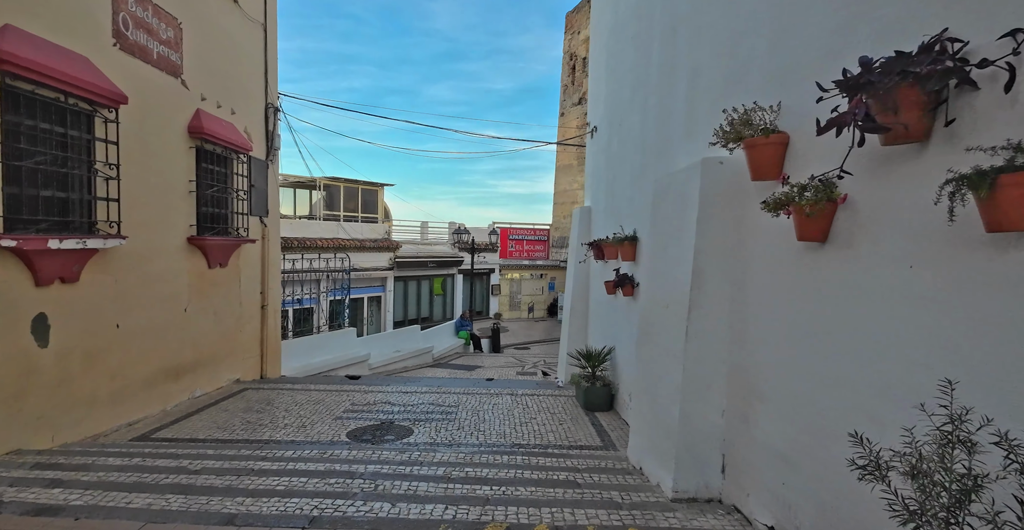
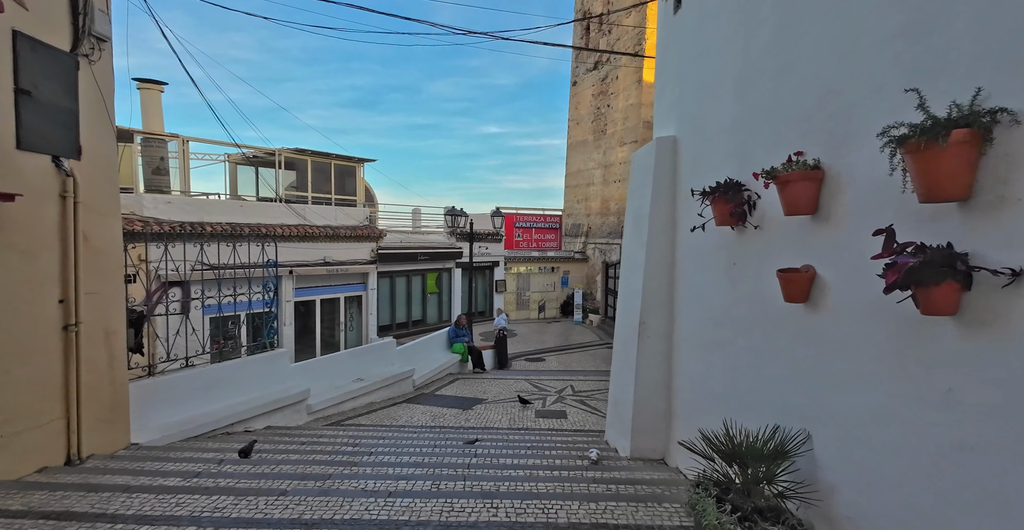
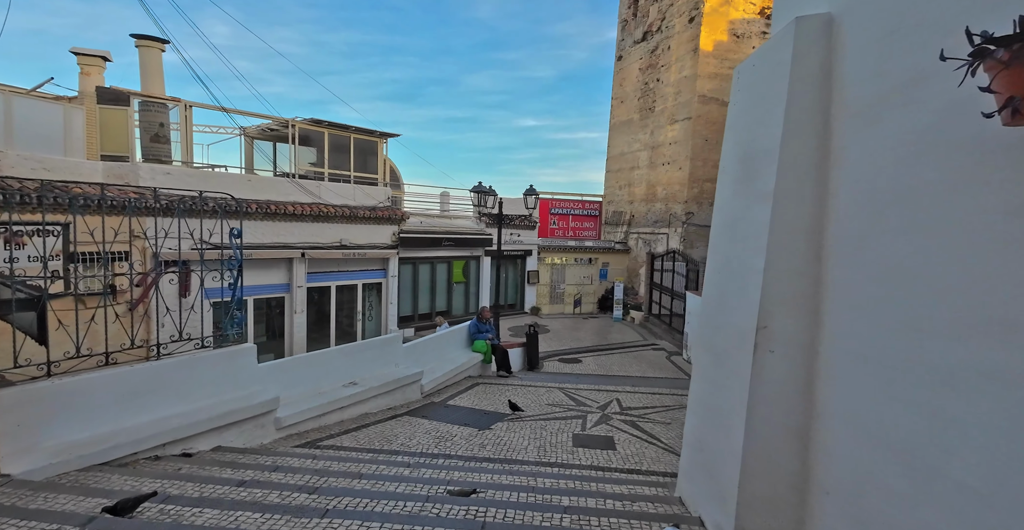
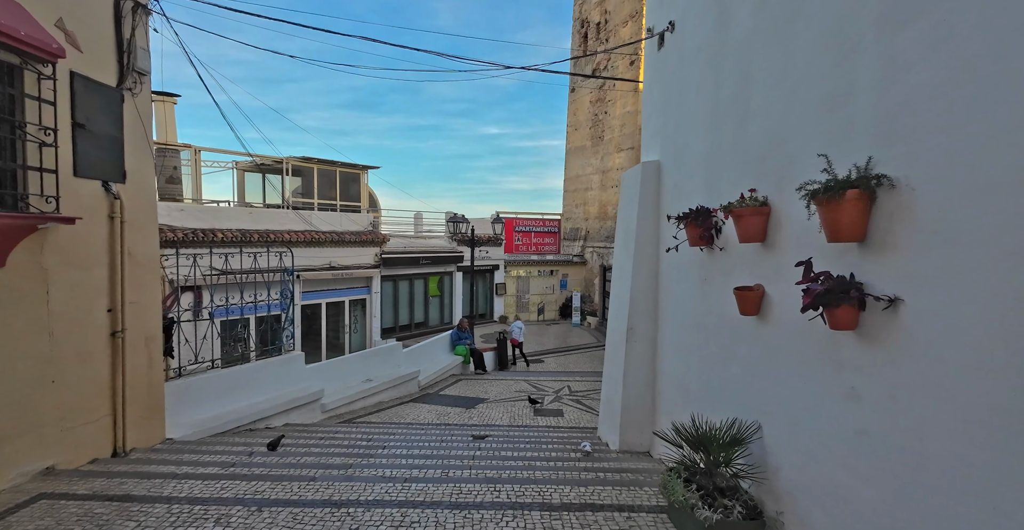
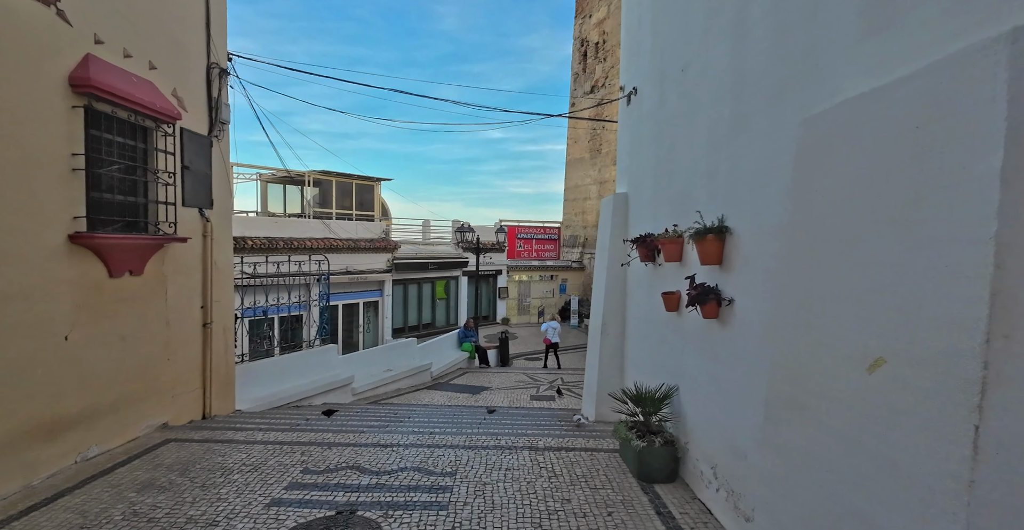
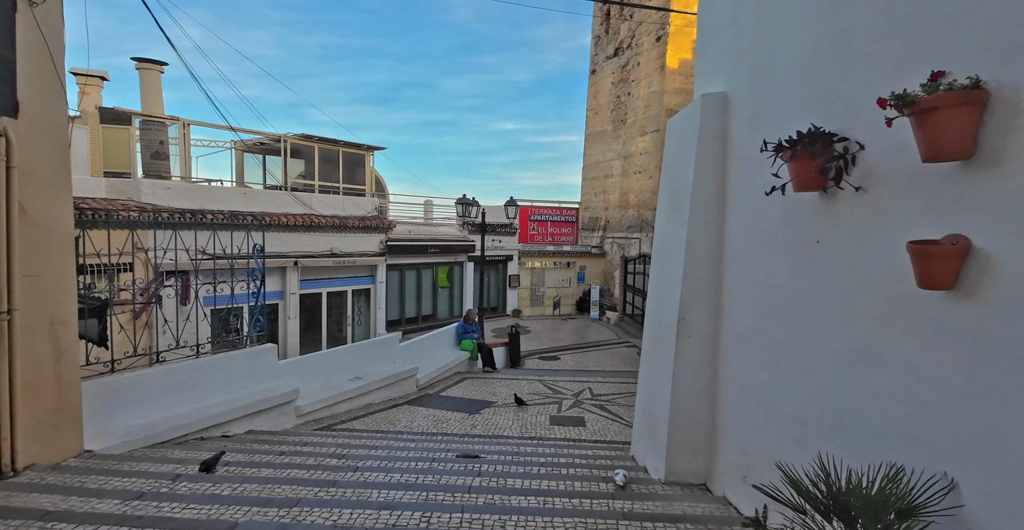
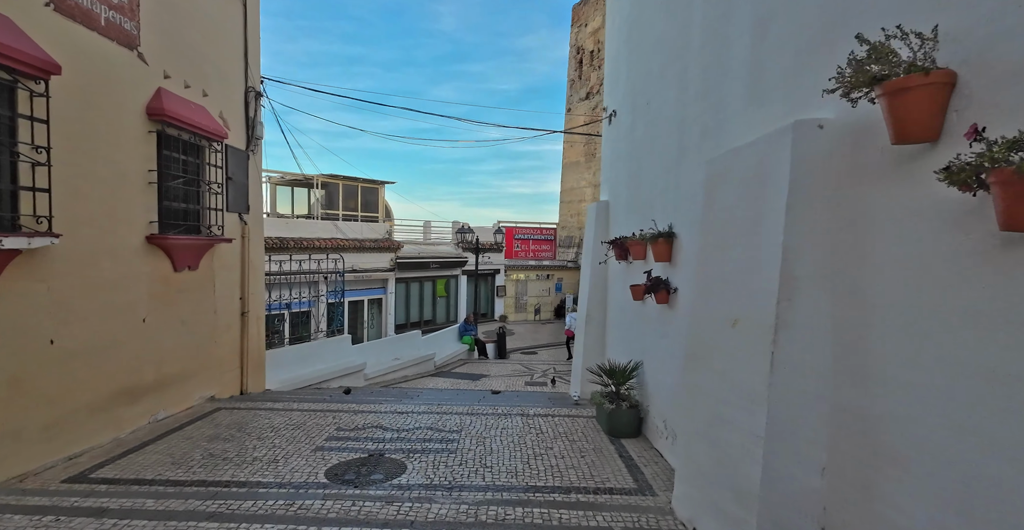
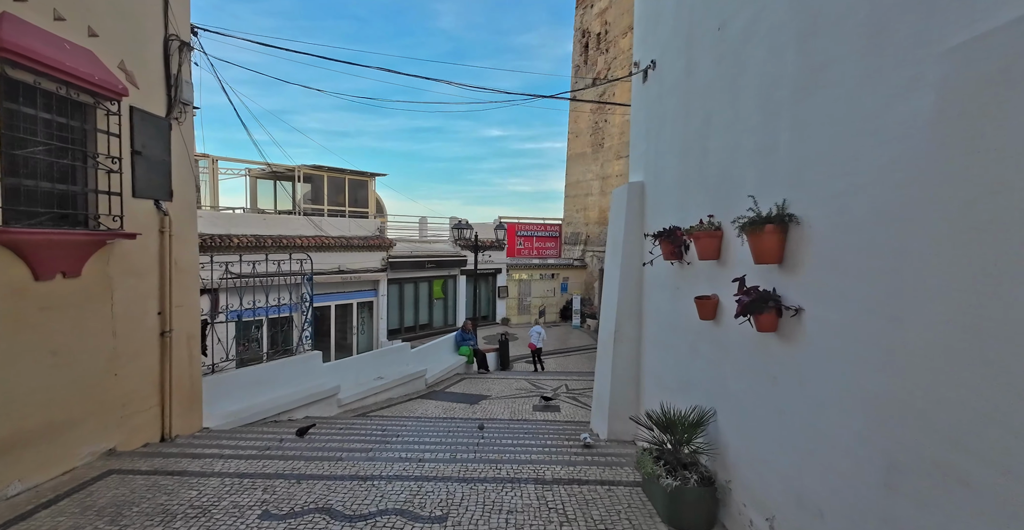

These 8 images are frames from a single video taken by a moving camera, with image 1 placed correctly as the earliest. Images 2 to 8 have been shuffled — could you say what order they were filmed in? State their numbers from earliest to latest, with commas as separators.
7, 5, 8, 4, 2, 6, 3
